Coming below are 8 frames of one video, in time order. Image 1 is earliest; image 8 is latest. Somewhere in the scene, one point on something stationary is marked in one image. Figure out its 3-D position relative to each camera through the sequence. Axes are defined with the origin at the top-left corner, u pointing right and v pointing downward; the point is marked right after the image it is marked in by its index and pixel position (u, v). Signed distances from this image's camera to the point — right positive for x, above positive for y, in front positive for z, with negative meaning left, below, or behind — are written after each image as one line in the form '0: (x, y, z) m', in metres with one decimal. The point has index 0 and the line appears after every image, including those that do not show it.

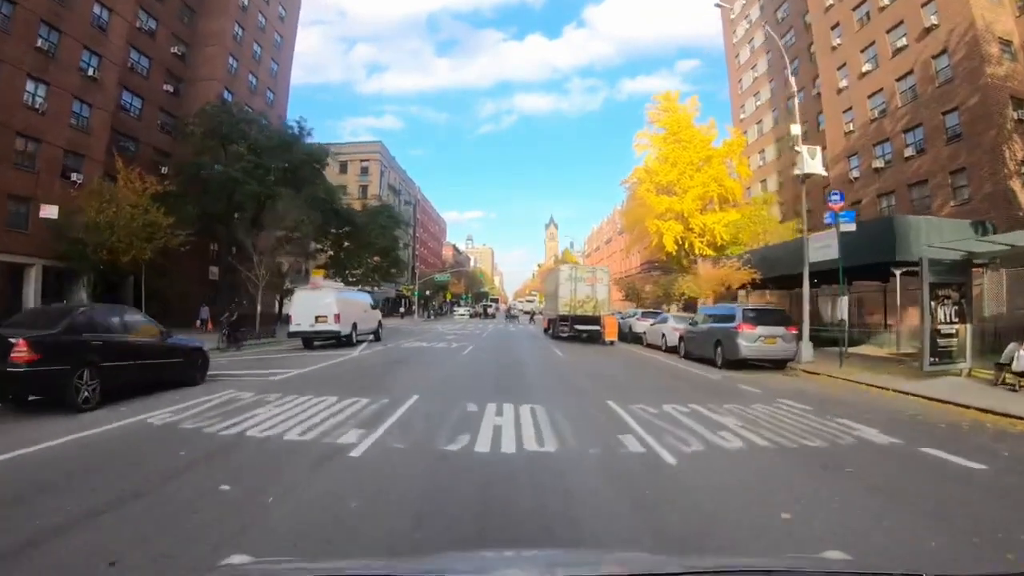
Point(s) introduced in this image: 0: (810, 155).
0: (+8.6, +3.8, +19.3) m
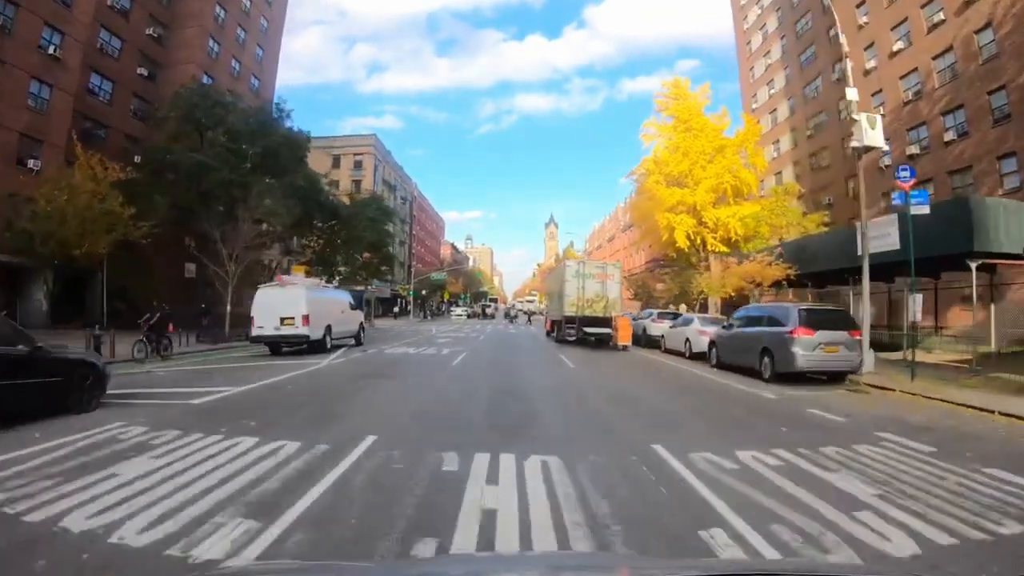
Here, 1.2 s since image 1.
0: (+8.6, +3.9, +16.1) m
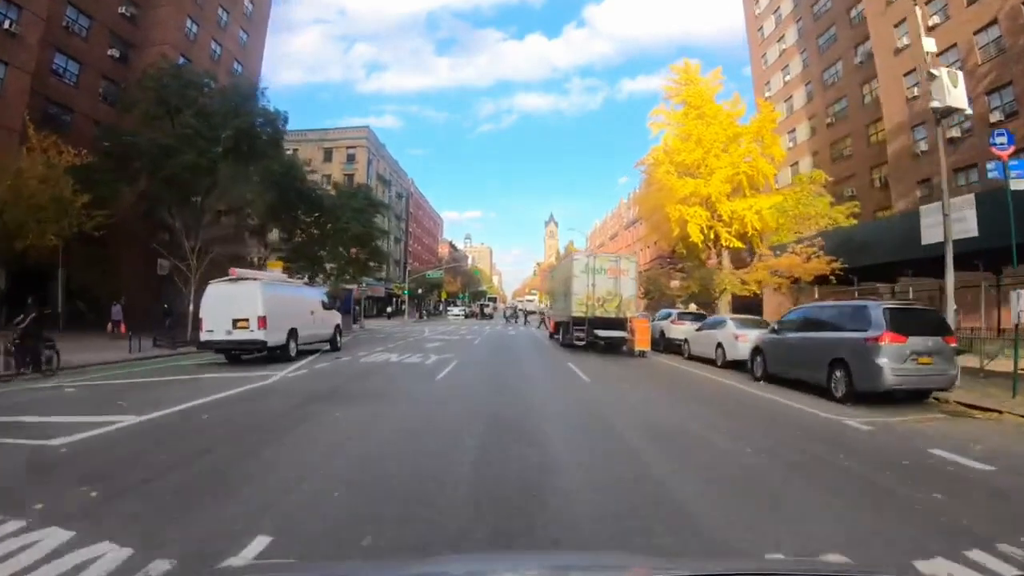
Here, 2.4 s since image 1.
0: (+8.6, +4.0, +13.1) m
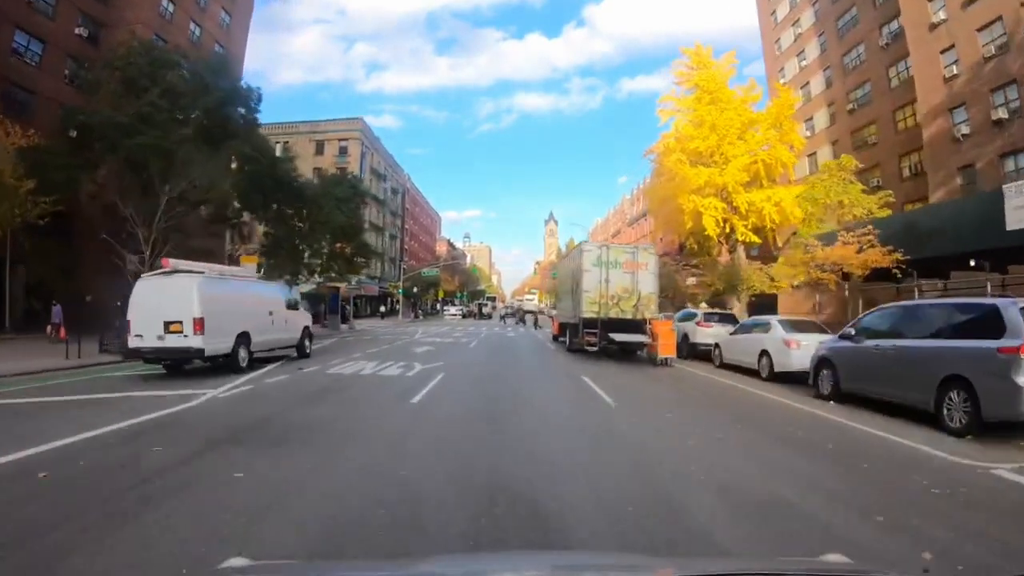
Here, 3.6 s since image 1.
0: (+8.6, +4.1, +10.3) m
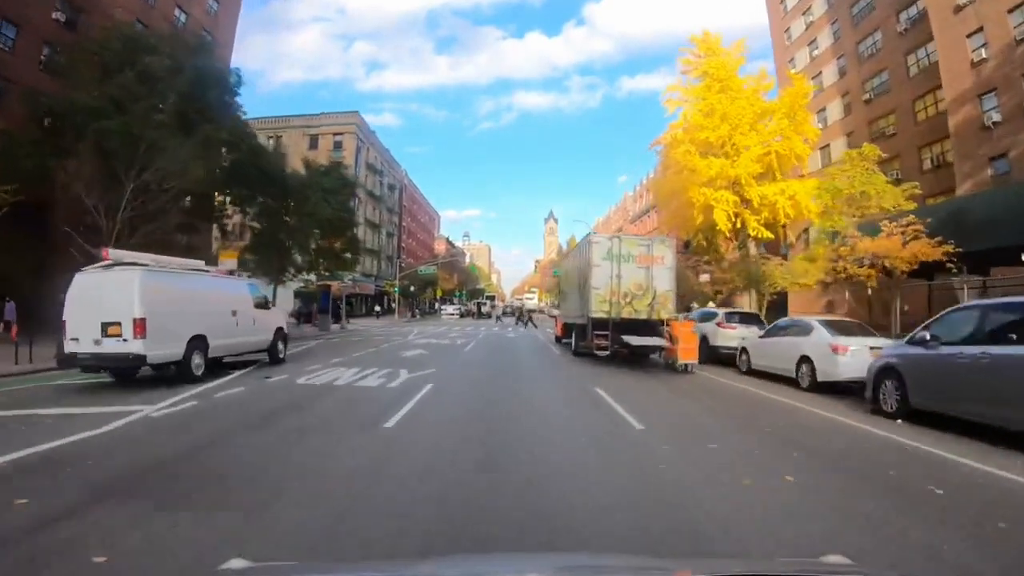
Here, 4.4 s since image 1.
0: (+8.6, +4.2, +8.4) m
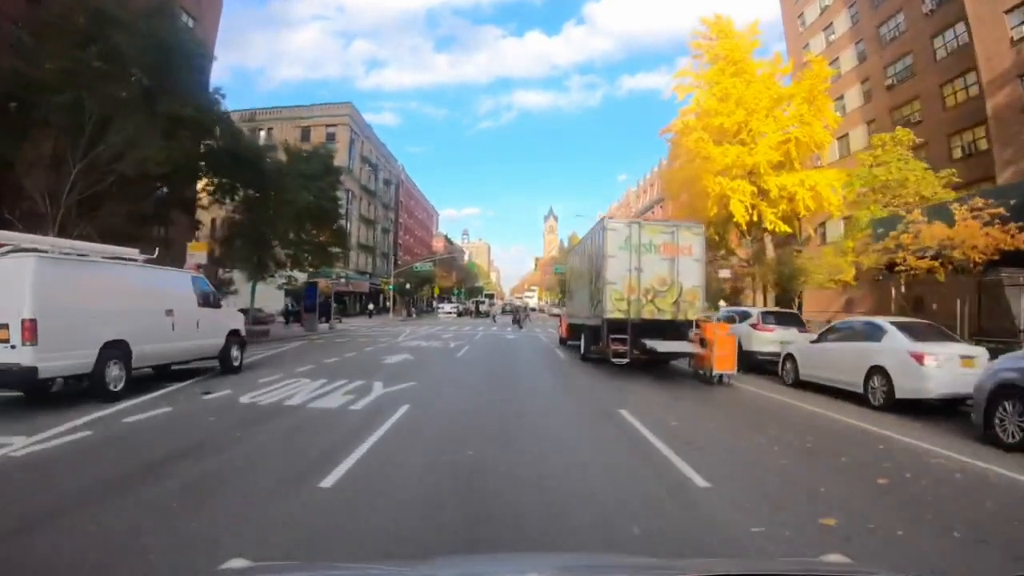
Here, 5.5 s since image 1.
0: (+8.6, +4.2, +6.2) m
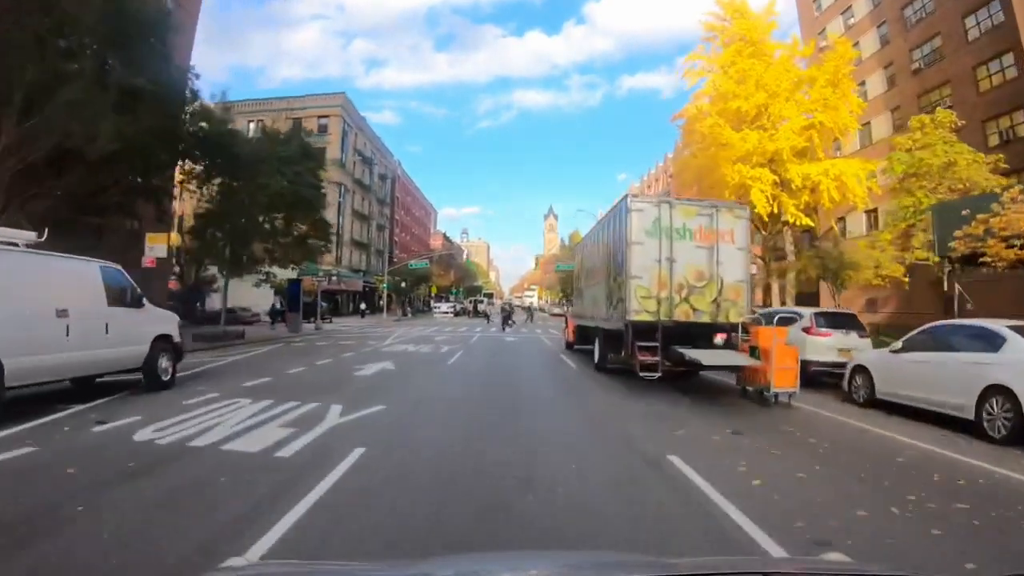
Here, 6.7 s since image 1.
0: (+8.6, +4.3, +3.8) m
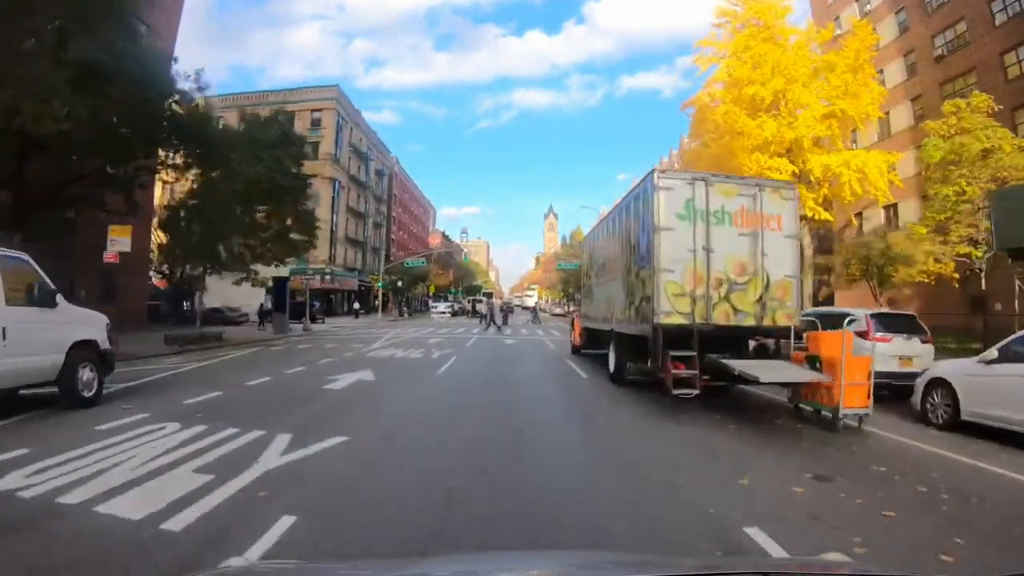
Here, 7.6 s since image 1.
0: (+8.6, +4.4, +2.1) m
